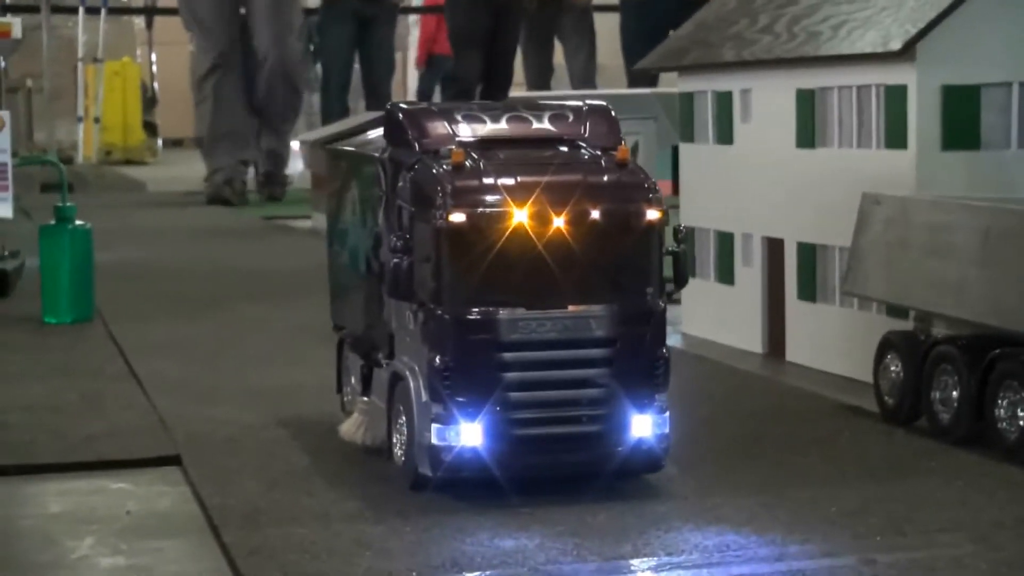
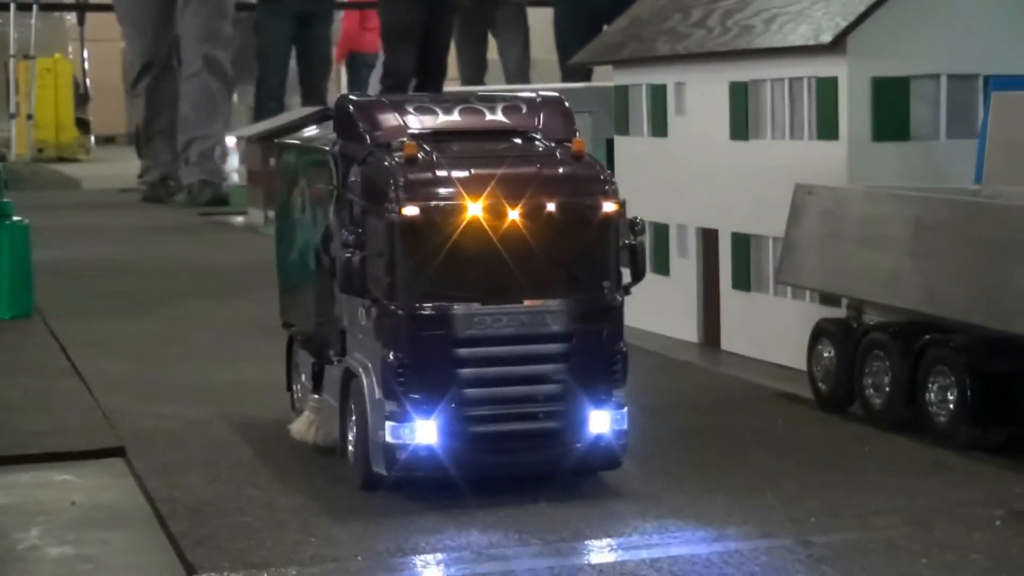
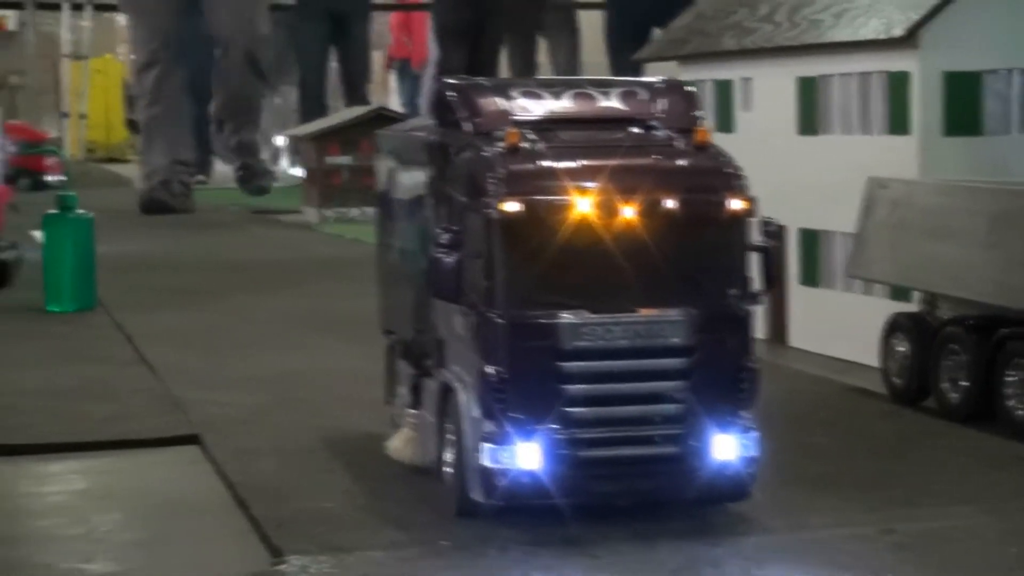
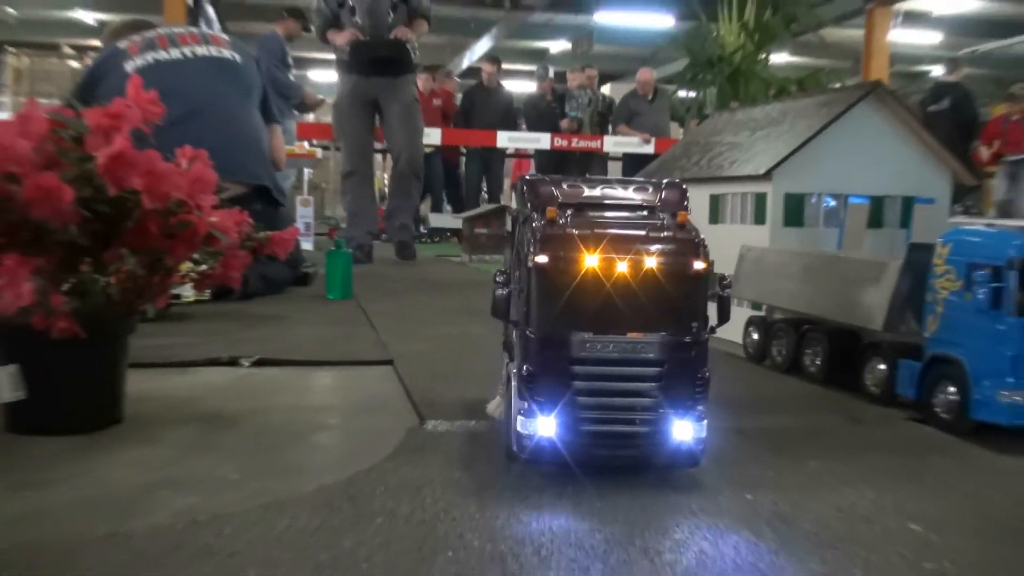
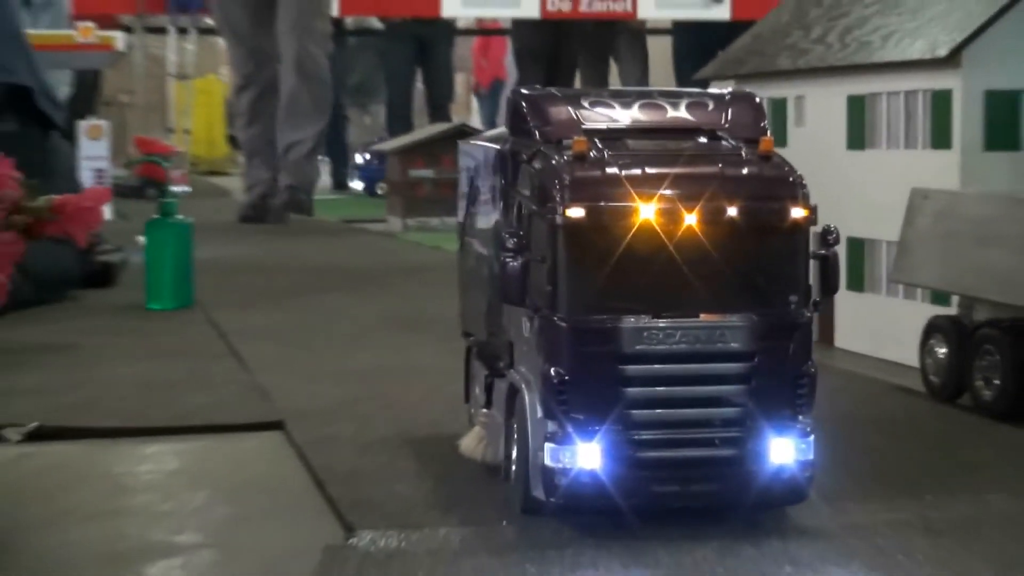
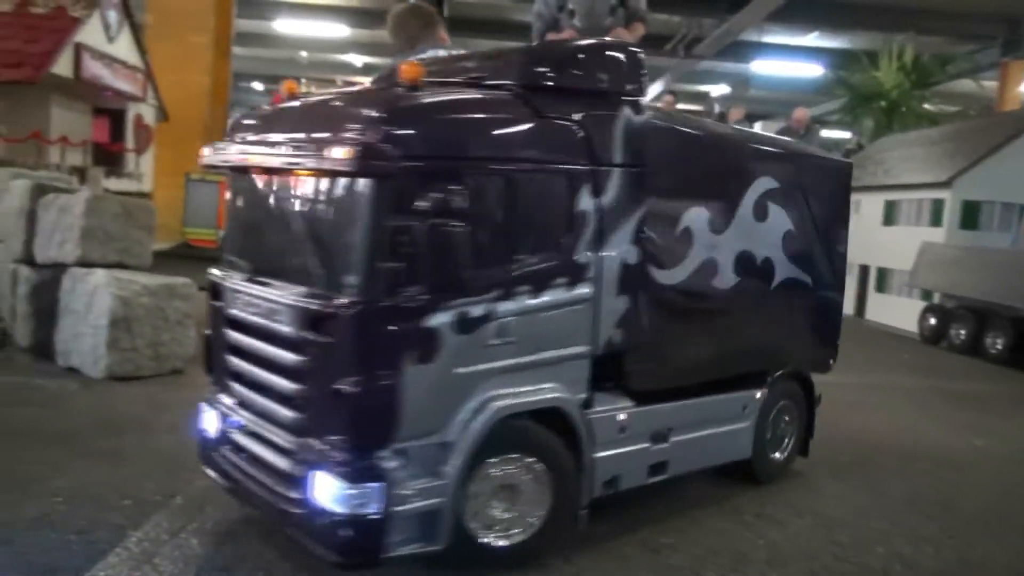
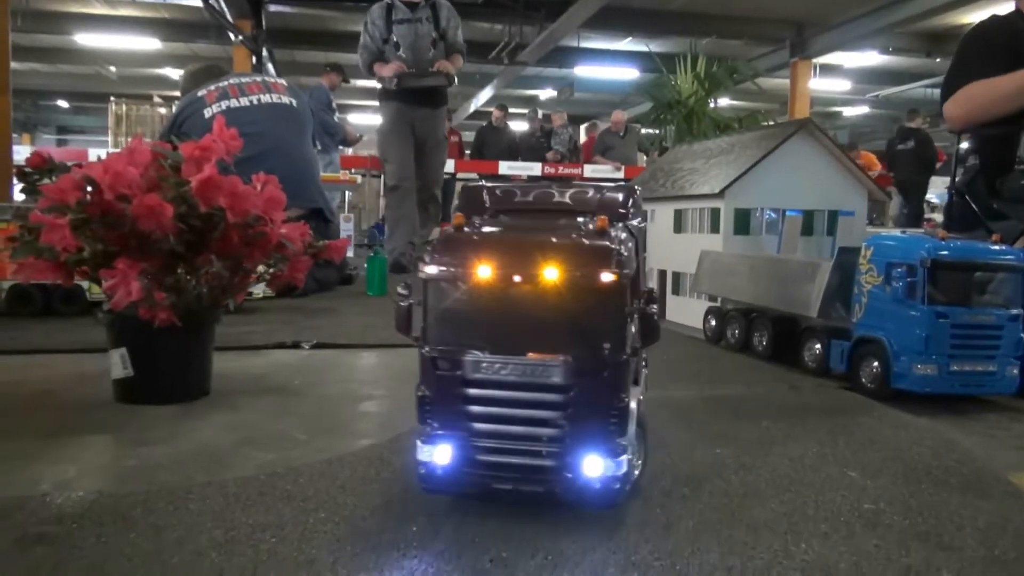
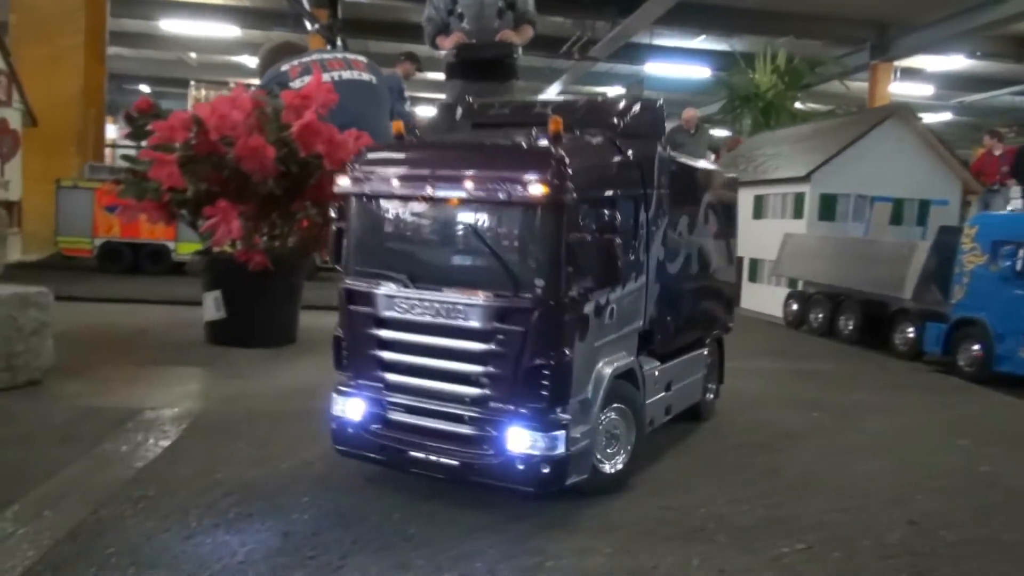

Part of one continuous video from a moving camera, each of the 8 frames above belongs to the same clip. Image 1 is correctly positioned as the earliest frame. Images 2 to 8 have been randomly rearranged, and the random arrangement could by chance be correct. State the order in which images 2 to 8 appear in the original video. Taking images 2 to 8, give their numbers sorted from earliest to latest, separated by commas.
2, 3, 5, 4, 7, 8, 6
